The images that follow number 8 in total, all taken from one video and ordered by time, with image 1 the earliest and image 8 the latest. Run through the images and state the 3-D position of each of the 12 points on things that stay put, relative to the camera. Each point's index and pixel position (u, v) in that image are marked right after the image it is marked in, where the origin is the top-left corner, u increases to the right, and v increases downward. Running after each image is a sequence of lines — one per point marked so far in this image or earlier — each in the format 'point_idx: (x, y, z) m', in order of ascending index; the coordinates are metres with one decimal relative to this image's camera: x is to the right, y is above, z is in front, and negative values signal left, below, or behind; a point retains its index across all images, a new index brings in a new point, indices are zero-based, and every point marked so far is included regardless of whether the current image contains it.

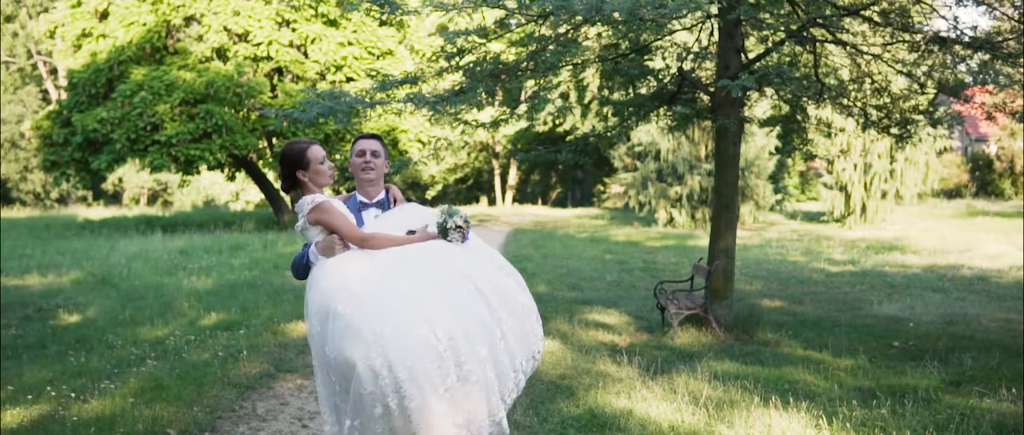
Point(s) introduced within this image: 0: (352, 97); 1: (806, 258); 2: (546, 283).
0: (-1.6, +1.2, +9.4) m
1: (+4.3, -0.6, +14.1) m
2: (+0.5, -0.9, +12.5) m
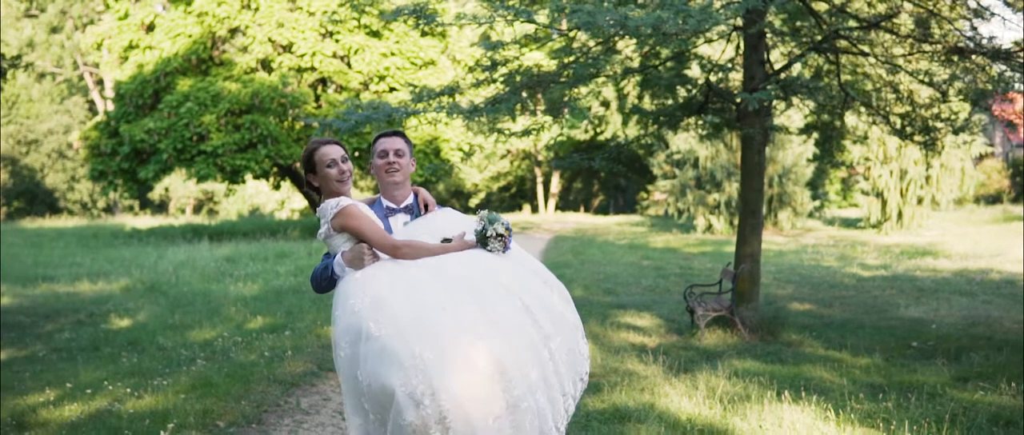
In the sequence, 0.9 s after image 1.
0: (-1.3, +1.1, +9.8) m
1: (+4.9, -0.7, +14.2) m
2: (+1.0, -1.0, +12.8) m
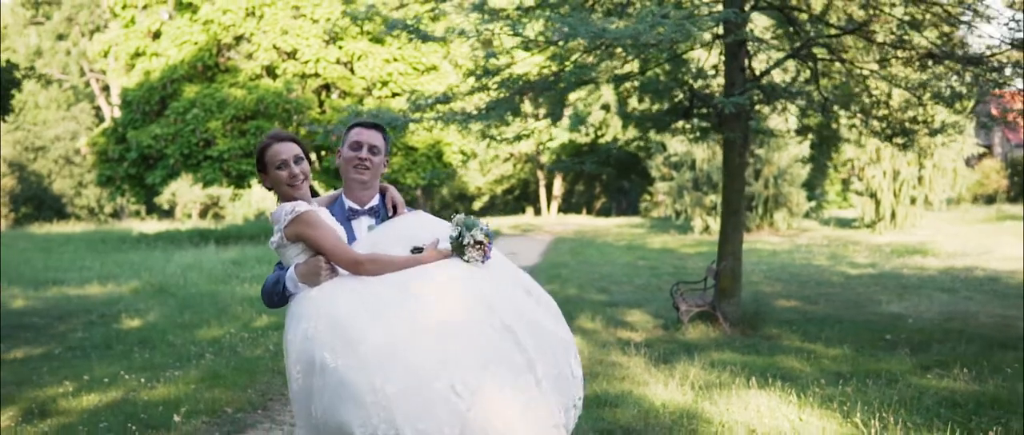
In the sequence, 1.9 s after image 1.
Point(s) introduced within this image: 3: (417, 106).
0: (-1.4, +1.1, +10.2) m
1: (+4.9, -0.7, +14.5) m
2: (+0.9, -1.0, +13.2) m
3: (-1.1, +1.3, +10.6) m
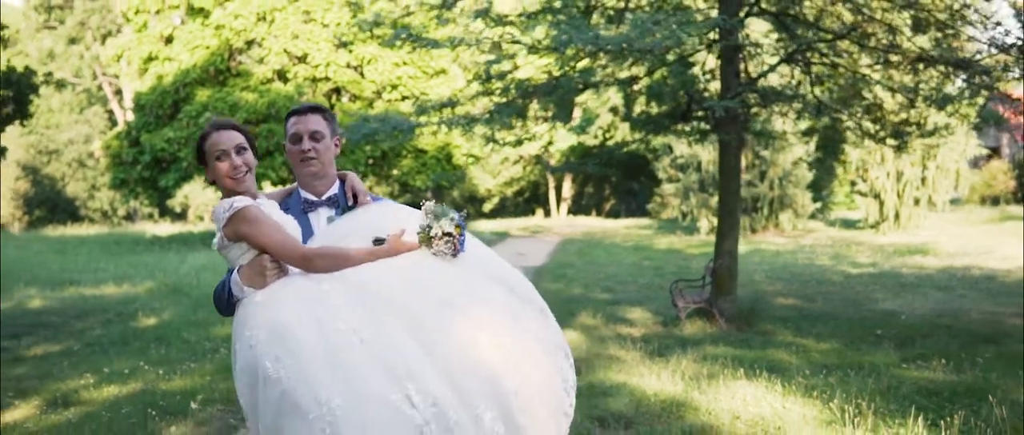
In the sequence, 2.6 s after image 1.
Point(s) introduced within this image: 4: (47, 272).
0: (-1.3, +1.1, +10.5) m
1: (+5.0, -0.7, +14.7) m
2: (+1.0, -1.0, +13.4) m
3: (-1.0, +1.3, +10.9) m
4: (-9.6, -1.1, +19.2) m
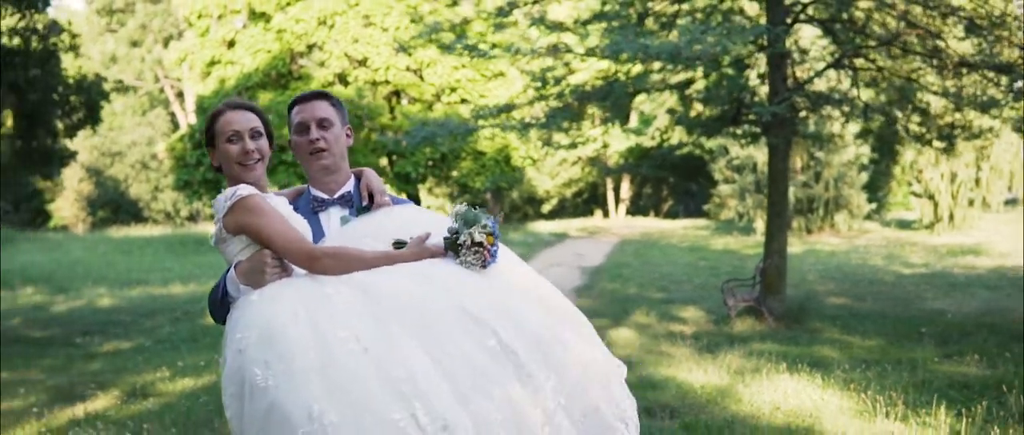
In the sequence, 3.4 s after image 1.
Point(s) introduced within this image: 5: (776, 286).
0: (-0.7, +1.1, +11.0) m
1: (+5.9, -0.7, +14.9) m
2: (+1.8, -1.0, +13.8) m
3: (-0.4, +1.2, +11.4) m
4: (-8.4, -1.2, +20.2) m
5: (+2.7, -0.7, +9.7) m
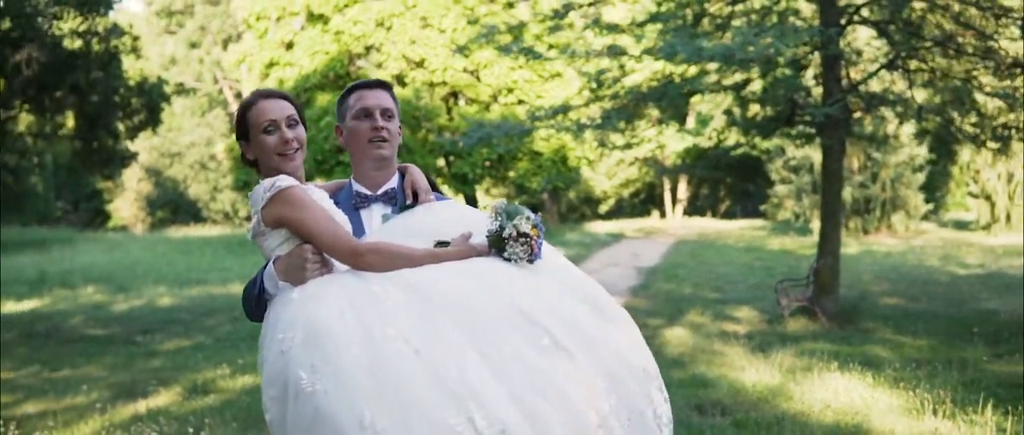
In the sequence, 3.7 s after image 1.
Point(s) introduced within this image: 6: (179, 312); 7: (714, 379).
0: (0.0, +1.1, +11.3) m
1: (+6.7, -0.7, +14.8) m
2: (+2.6, -1.0, +13.9) m
3: (+0.3, +1.2, +11.6) m
4: (-7.1, -1.2, +20.9) m
5: (+3.3, -0.7, +9.7) m
6: (-5.0, -1.5, +14.9) m
7: (+1.4, -1.1, +6.7) m
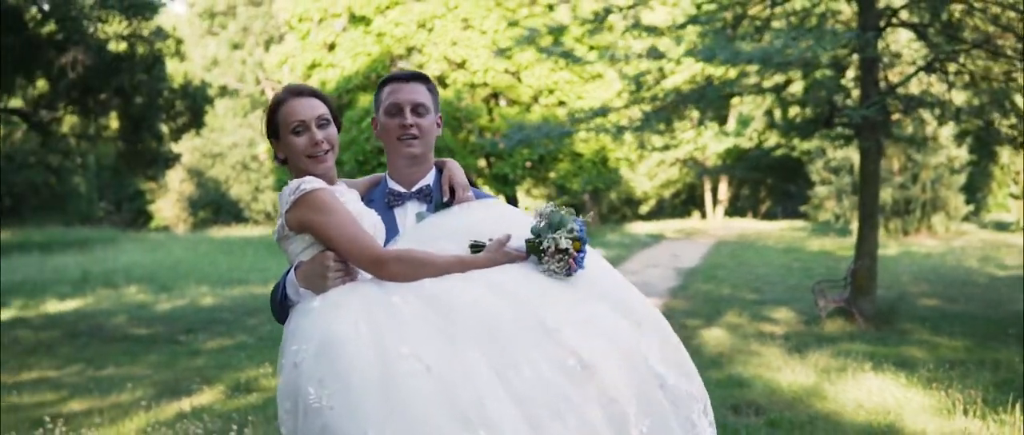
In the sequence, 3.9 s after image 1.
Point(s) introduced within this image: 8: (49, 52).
0: (+0.5, +1.0, +11.5) m
1: (+7.4, -0.7, +14.7) m
2: (+3.2, -1.0, +14.0) m
3: (+0.8, +1.2, +11.8) m
4: (-6.3, -1.2, +21.4) m
5: (+3.7, -0.7, +9.8) m
6: (-4.4, -1.5, +15.3) m
7: (+1.7, -1.2, +6.8) m
8: (-5.1, +1.9, +10.5) m
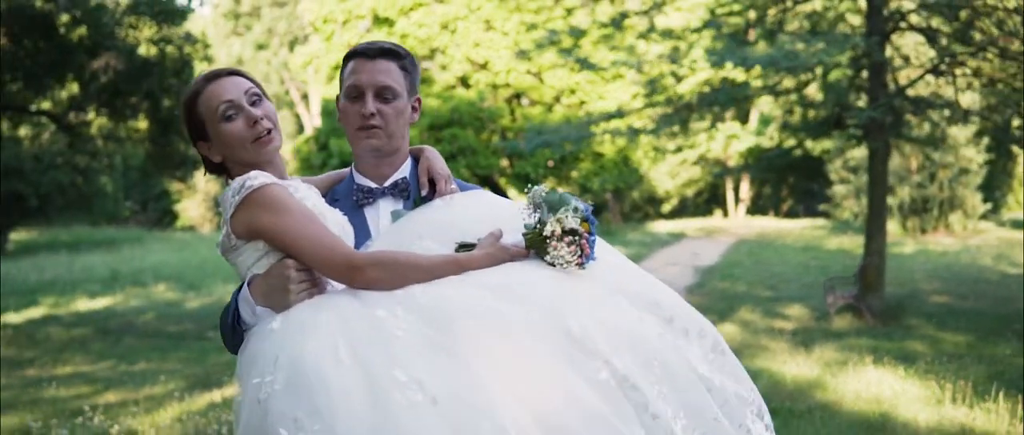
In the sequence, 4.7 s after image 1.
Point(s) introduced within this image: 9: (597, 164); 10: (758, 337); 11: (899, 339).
0: (+0.7, +1.0, +11.8) m
1: (+7.7, -0.7, +14.8) m
2: (+3.5, -1.0, +14.2) m
3: (+1.0, +1.2, +12.1) m
4: (-5.8, -1.2, +21.8) m
5: (+3.9, -0.7, +10.0) m
6: (-4.1, -1.5, +15.7) m
7: (+1.8, -1.2, +7.1) m
8: (-4.9, +1.8, +10.9) m
9: (+1.7, +1.1, +20.3) m
10: (+2.3, -1.1, +8.9) m
11: (+3.3, -1.0, +8.1) m
